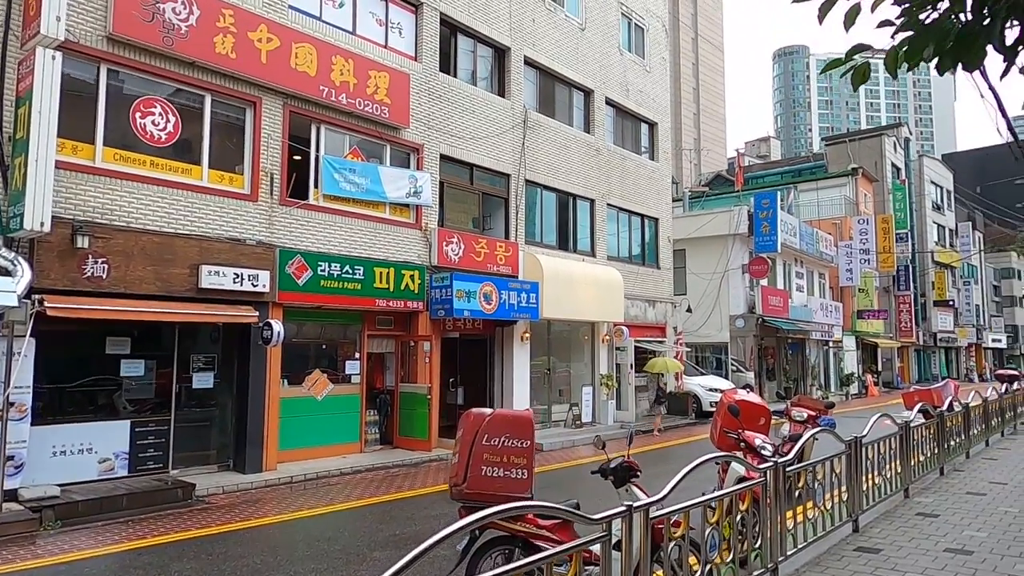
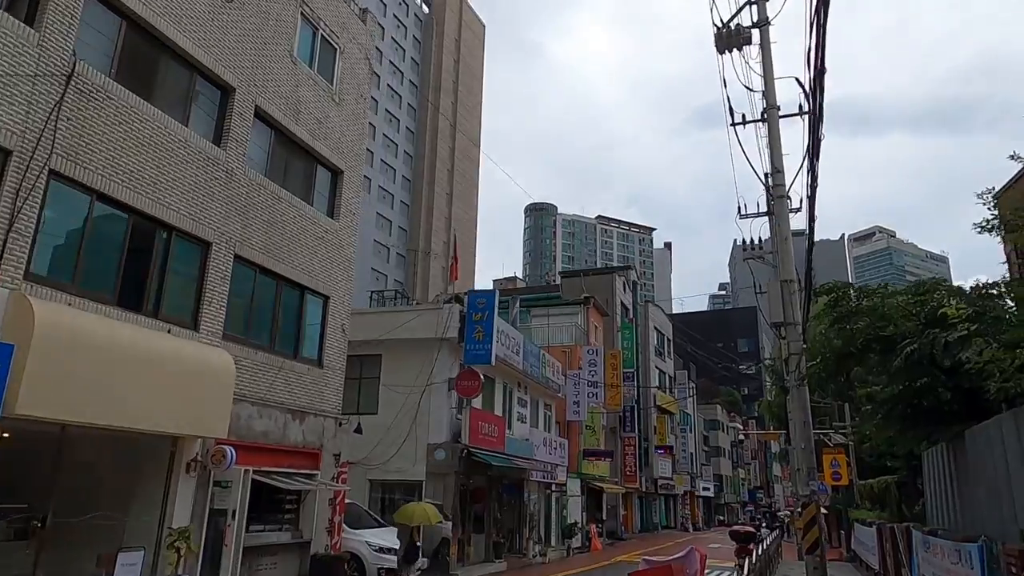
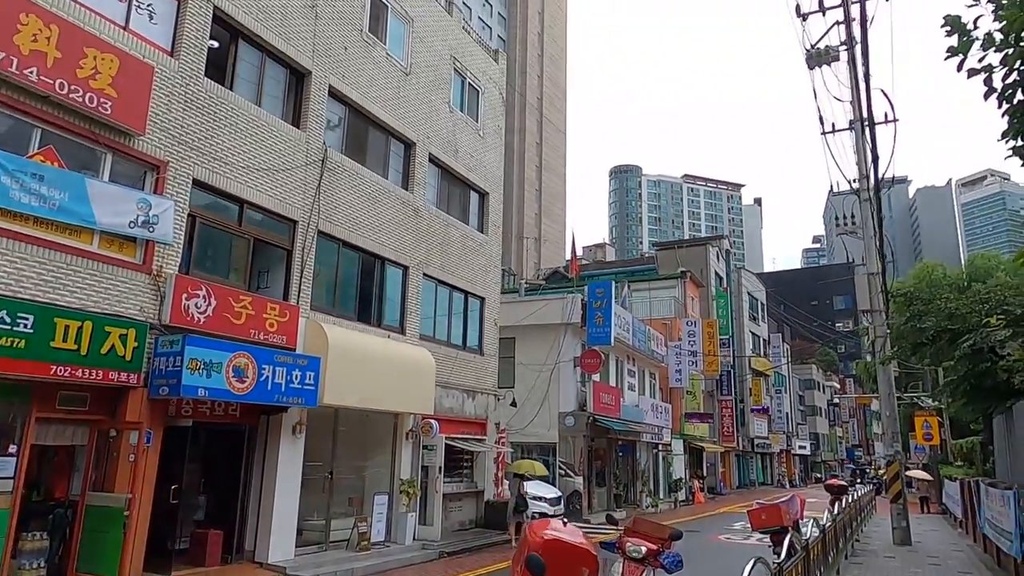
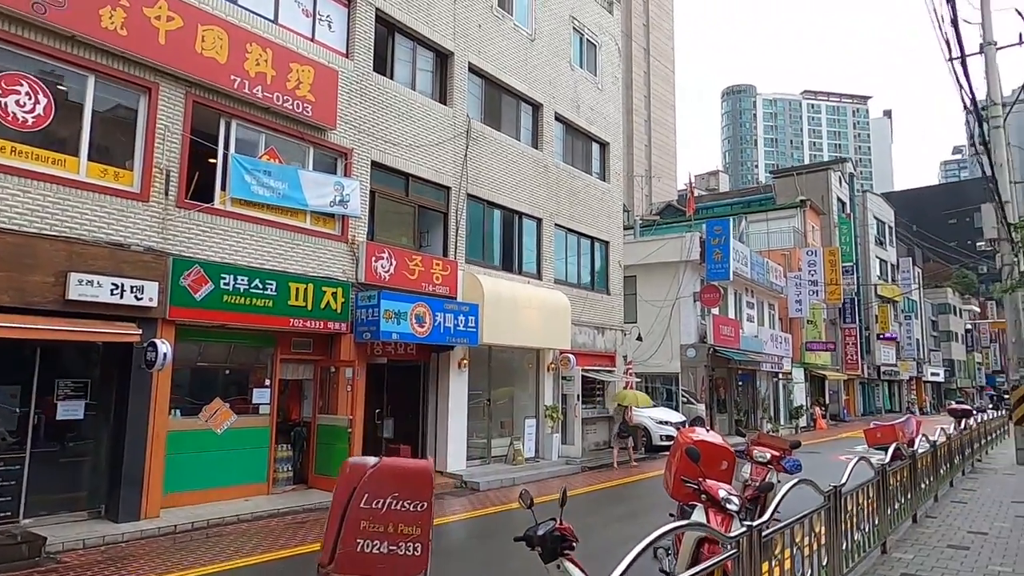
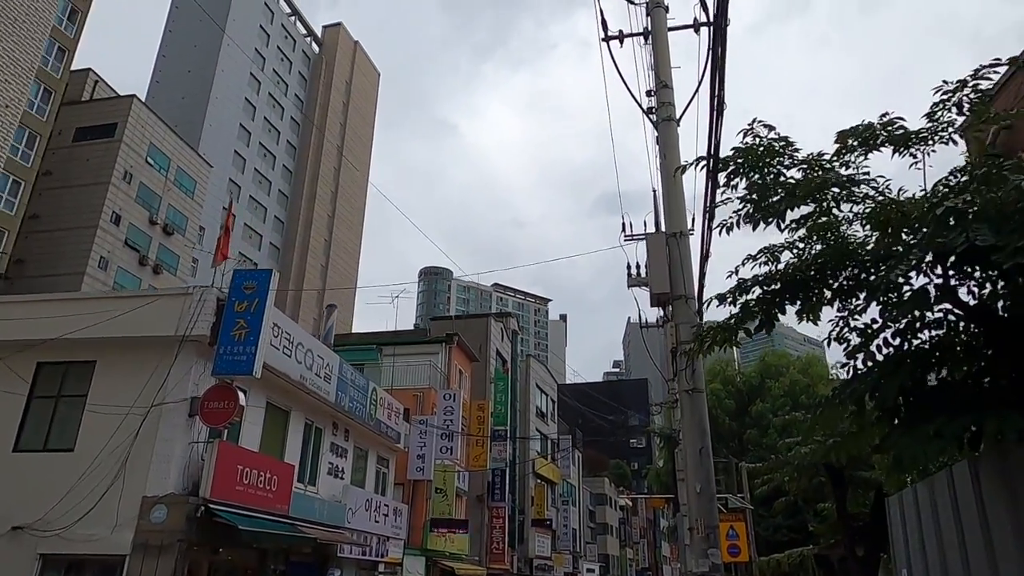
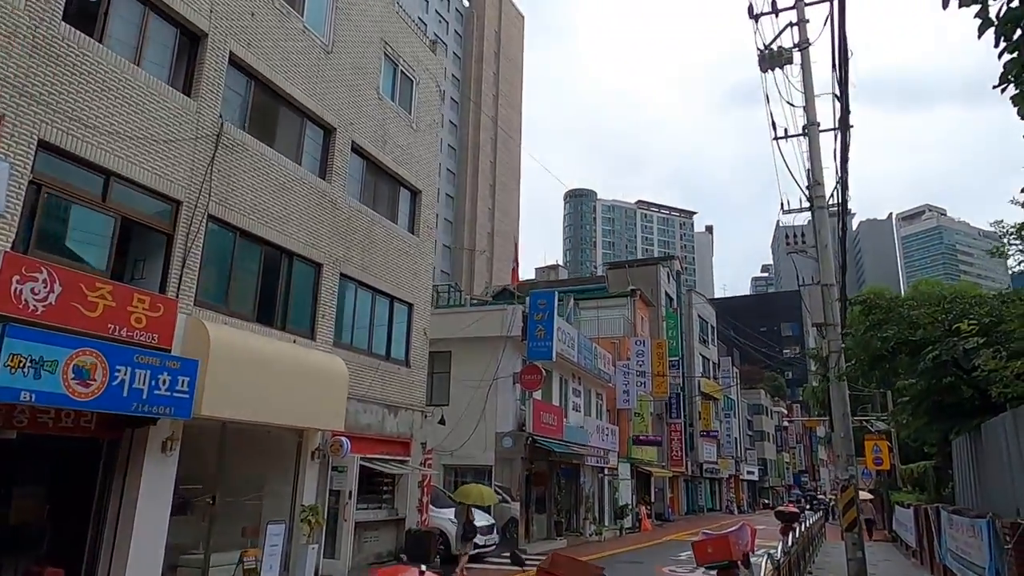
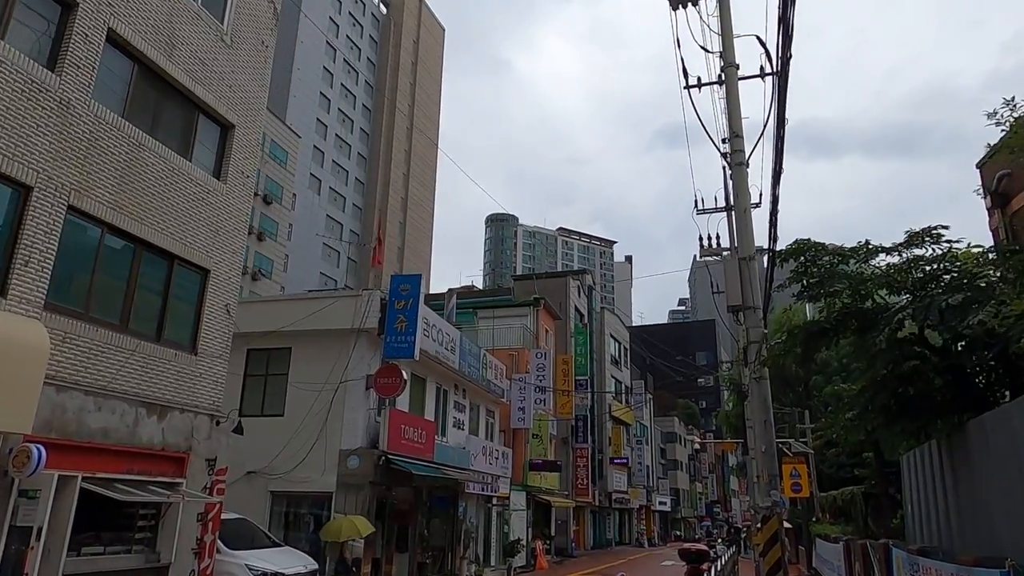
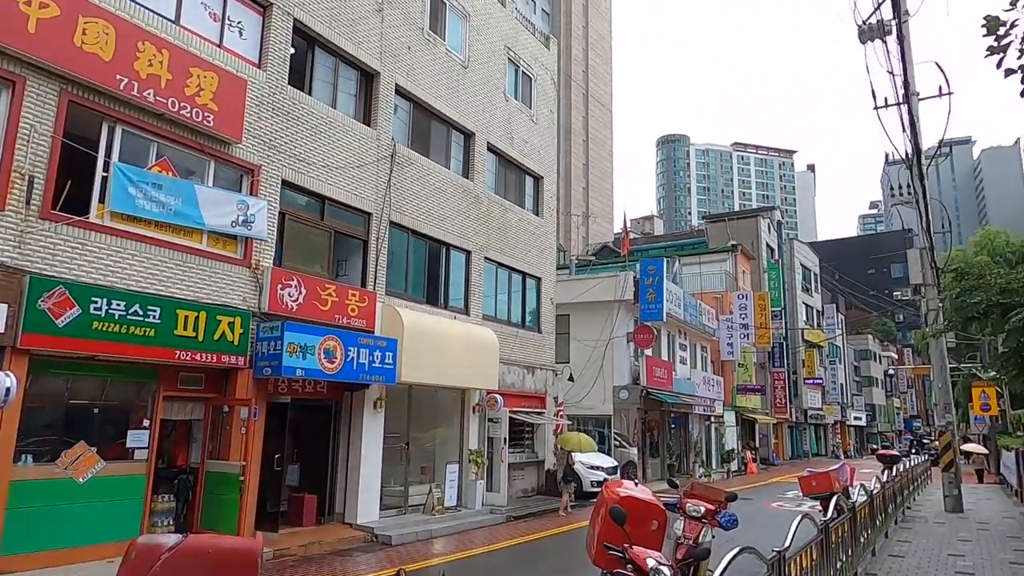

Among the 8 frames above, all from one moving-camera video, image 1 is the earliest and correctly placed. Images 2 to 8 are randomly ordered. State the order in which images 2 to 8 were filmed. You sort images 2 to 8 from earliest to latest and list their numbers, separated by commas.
4, 8, 3, 6, 2, 7, 5
